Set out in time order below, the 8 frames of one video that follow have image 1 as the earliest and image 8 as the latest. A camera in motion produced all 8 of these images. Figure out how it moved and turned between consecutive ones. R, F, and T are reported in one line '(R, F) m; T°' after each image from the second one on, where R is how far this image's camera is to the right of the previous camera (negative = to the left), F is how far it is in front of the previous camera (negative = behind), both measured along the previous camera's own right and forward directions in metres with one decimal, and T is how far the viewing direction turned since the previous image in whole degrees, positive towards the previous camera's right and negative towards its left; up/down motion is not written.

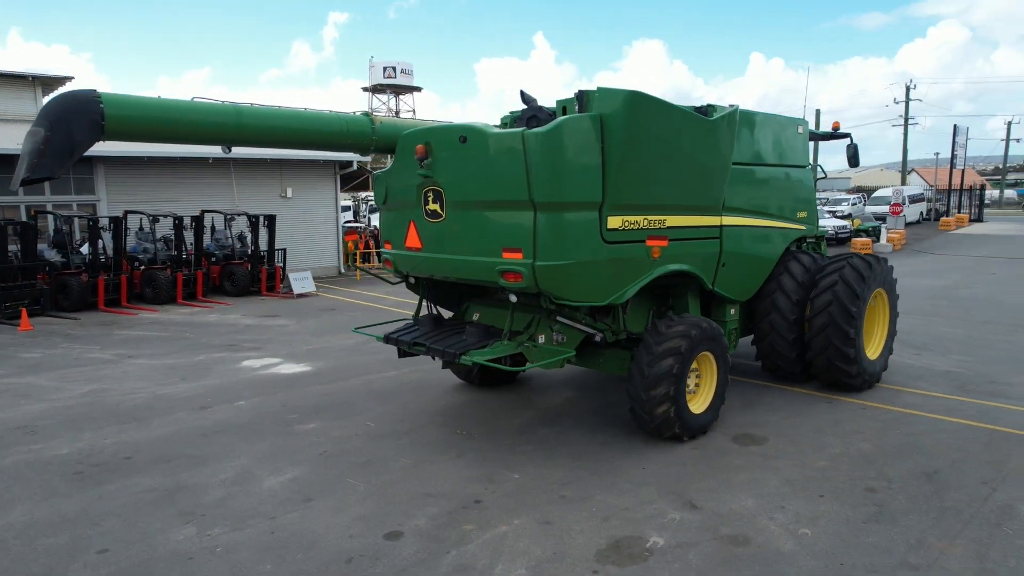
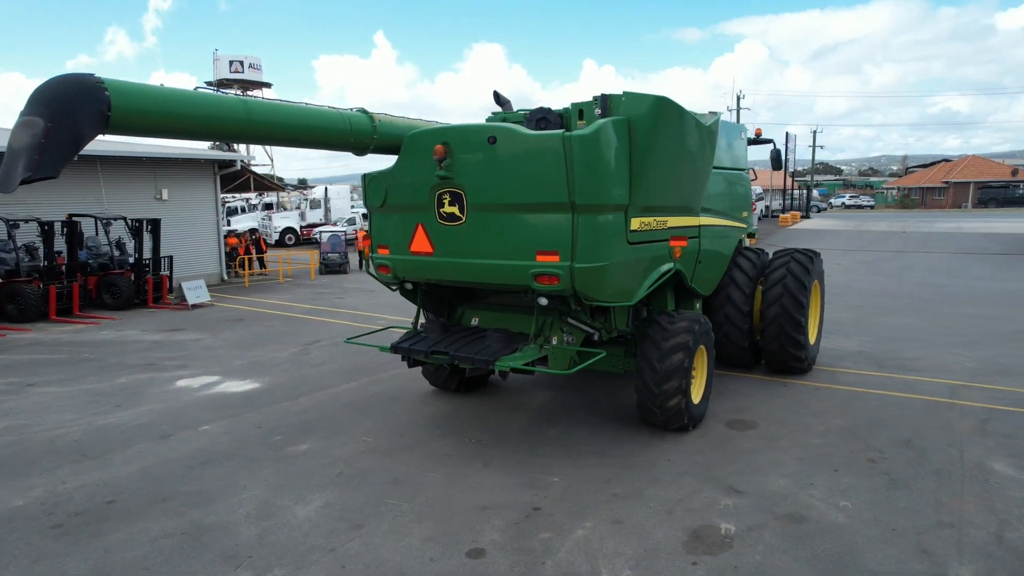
(-1.3, +0.2) m; +13°
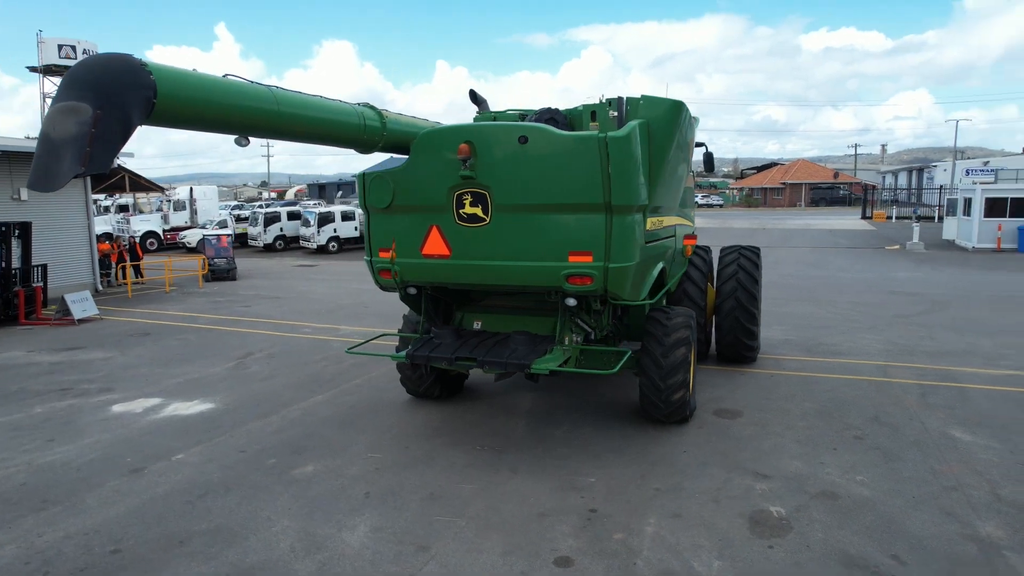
(-1.2, +0.2) m; +12°
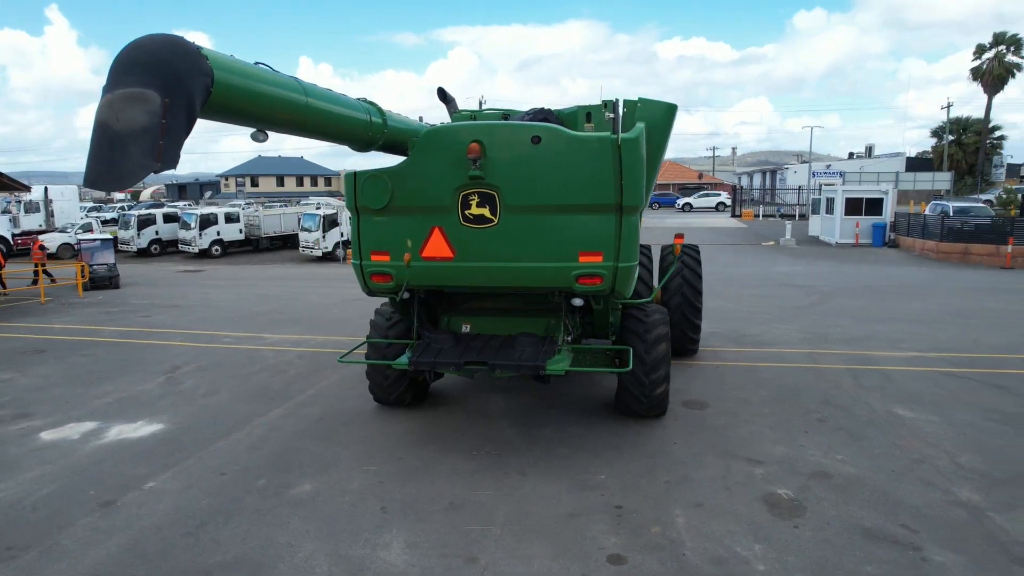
(-1.0, +0.1) m; +11°
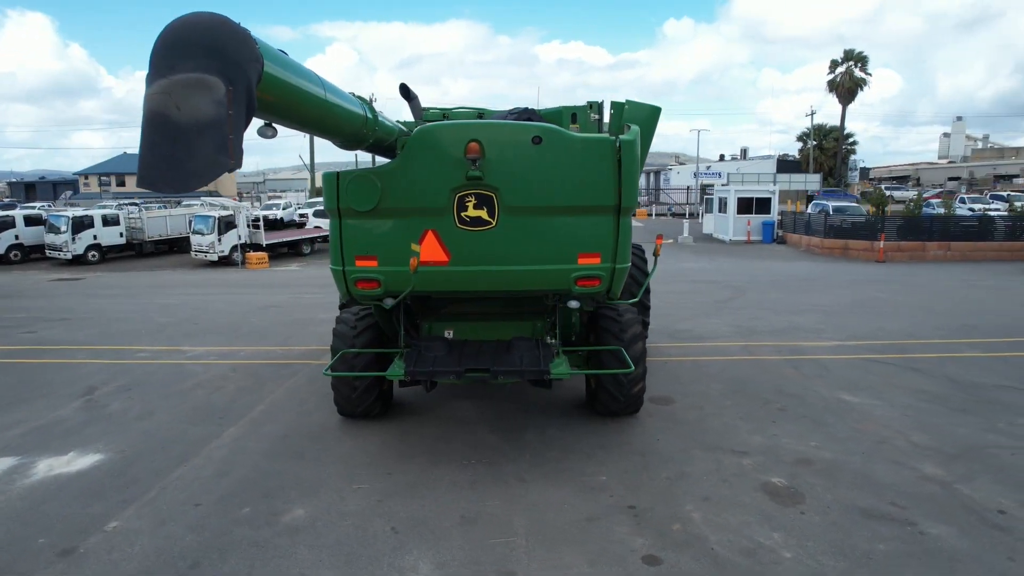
(-0.8, +0.2) m; +9°
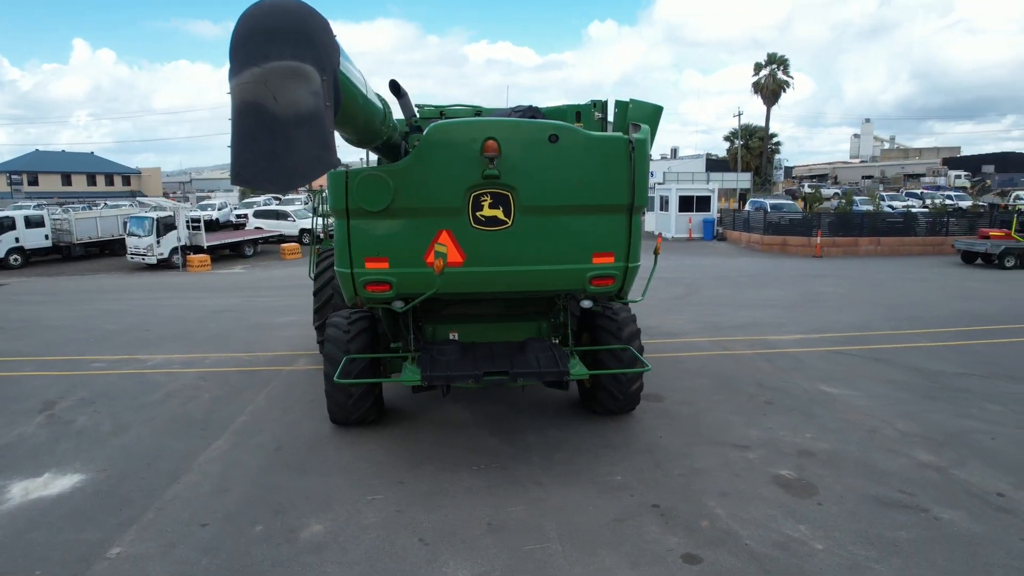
(-0.6, +0.1) m; +6°
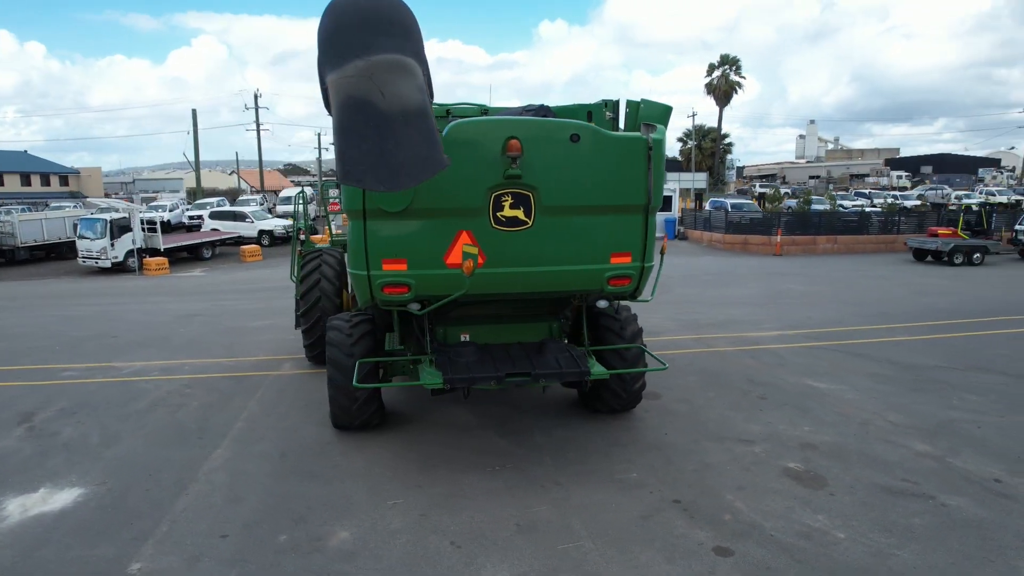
(-0.5, 0.0) m; +4°
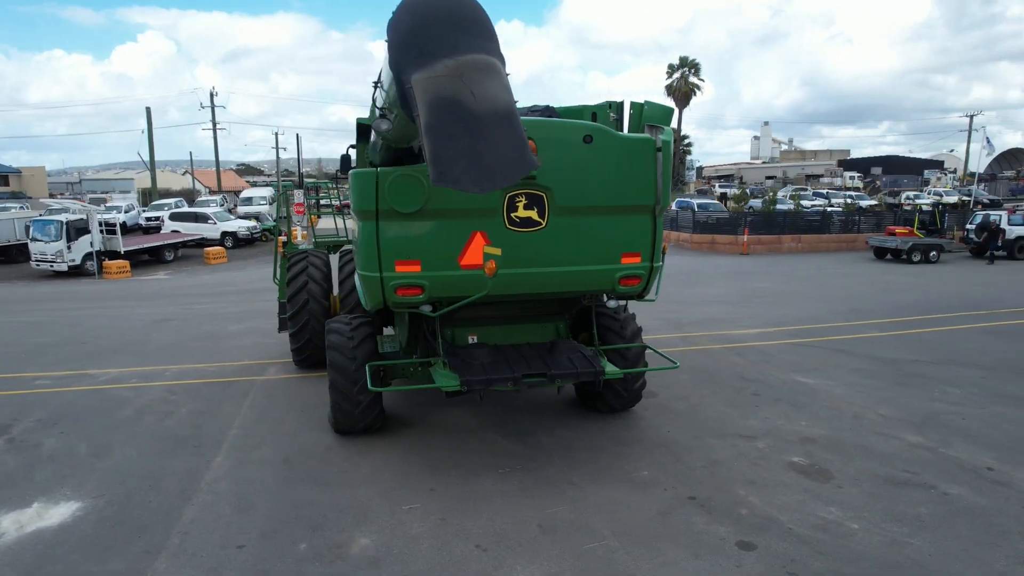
(-0.4, 0.0) m; +3°
